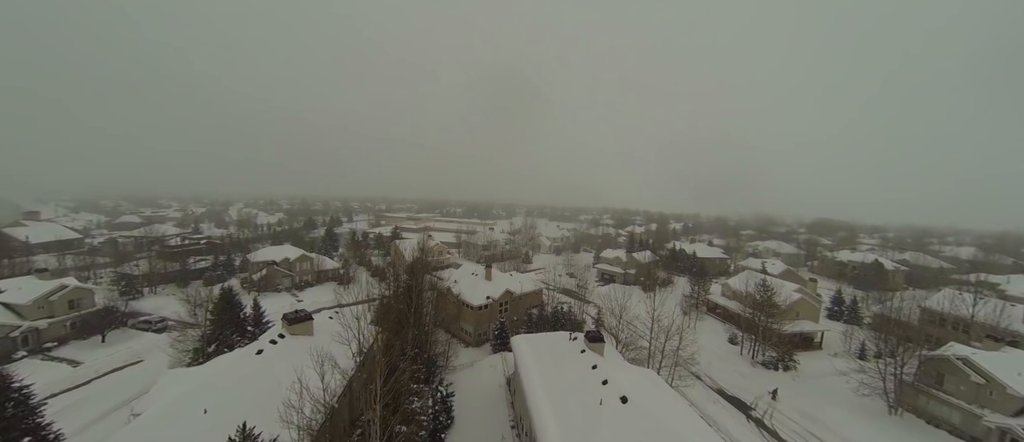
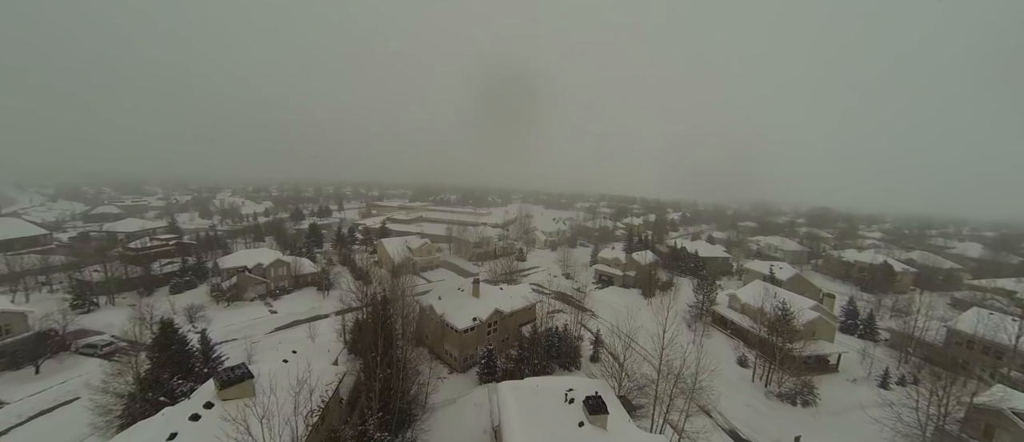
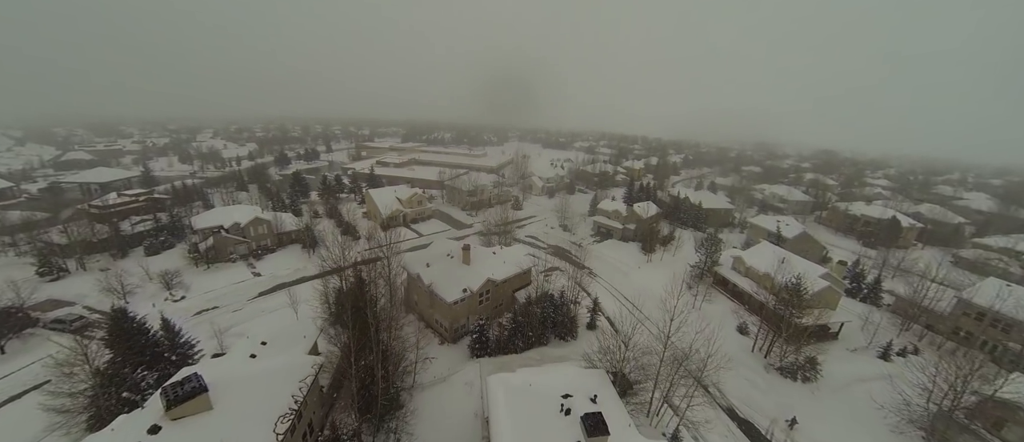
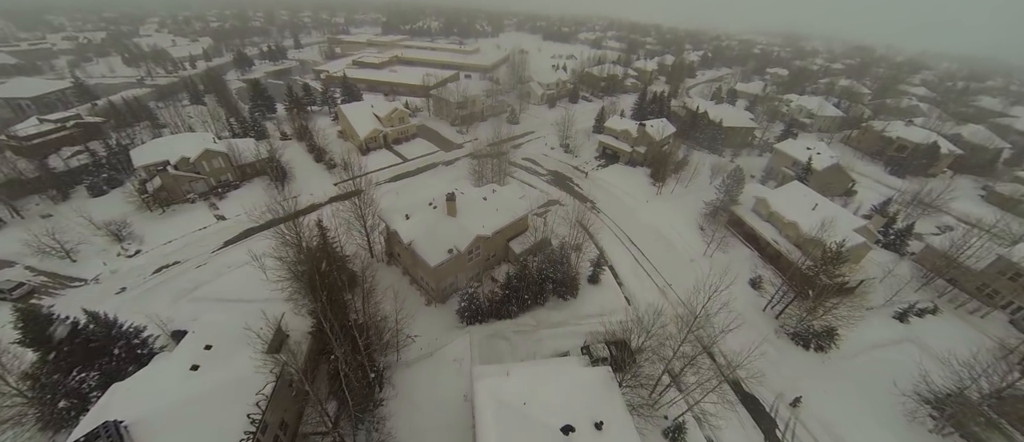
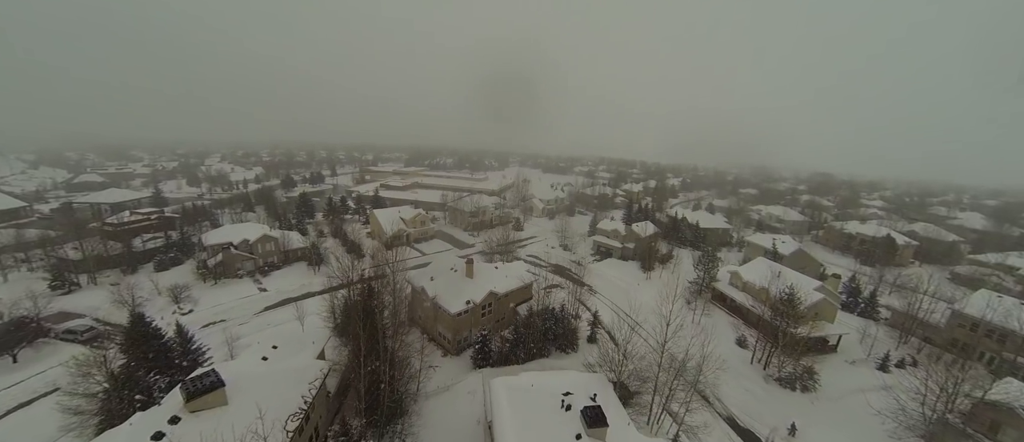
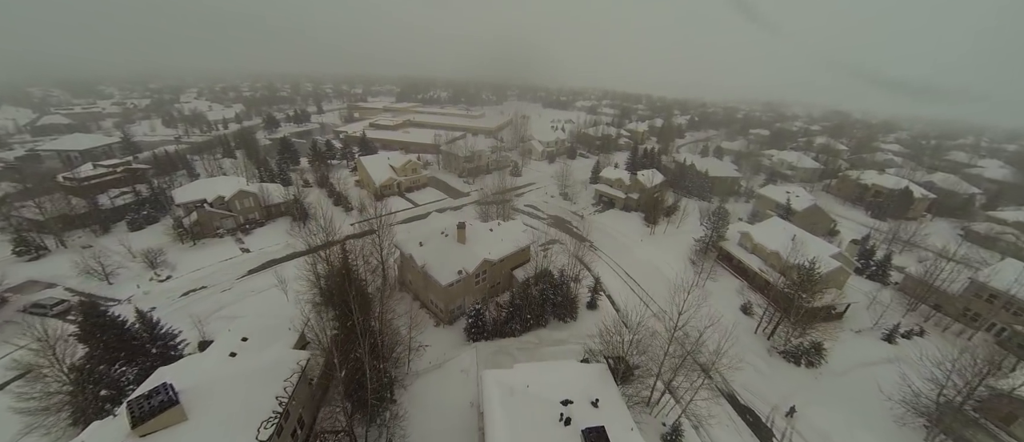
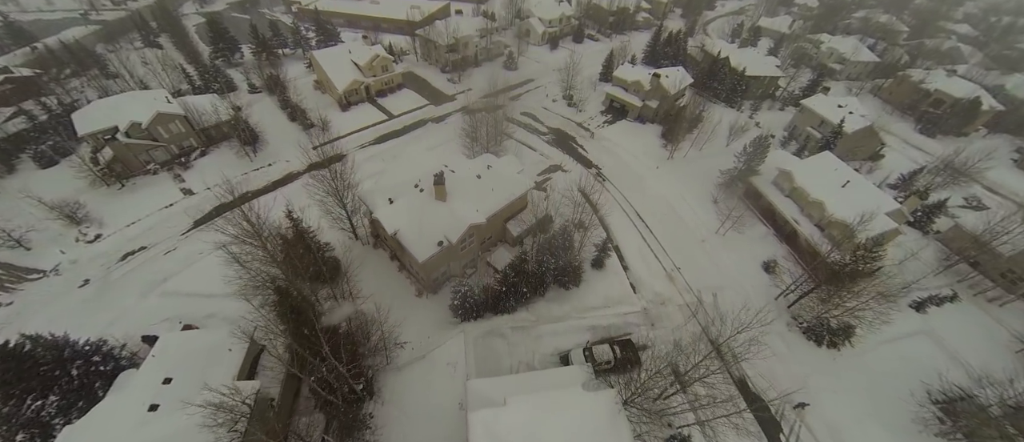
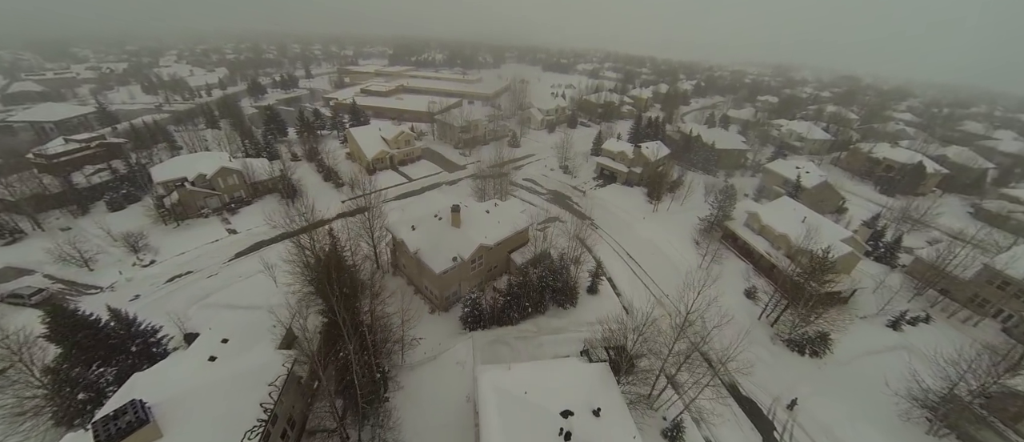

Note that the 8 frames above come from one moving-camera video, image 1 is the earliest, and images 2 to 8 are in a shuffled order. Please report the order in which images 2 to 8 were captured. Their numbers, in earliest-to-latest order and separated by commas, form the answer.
2, 5, 3, 6, 8, 4, 7
